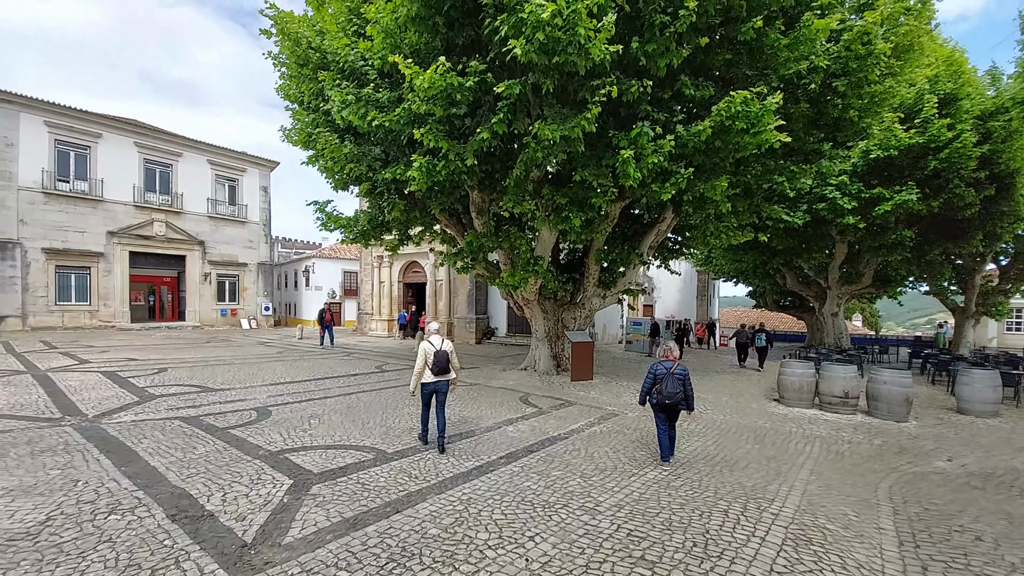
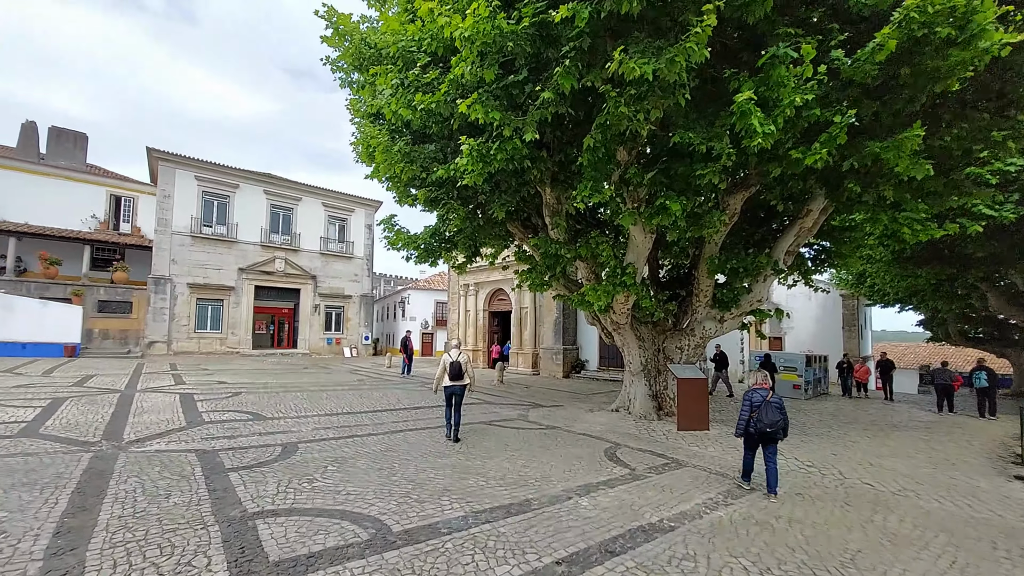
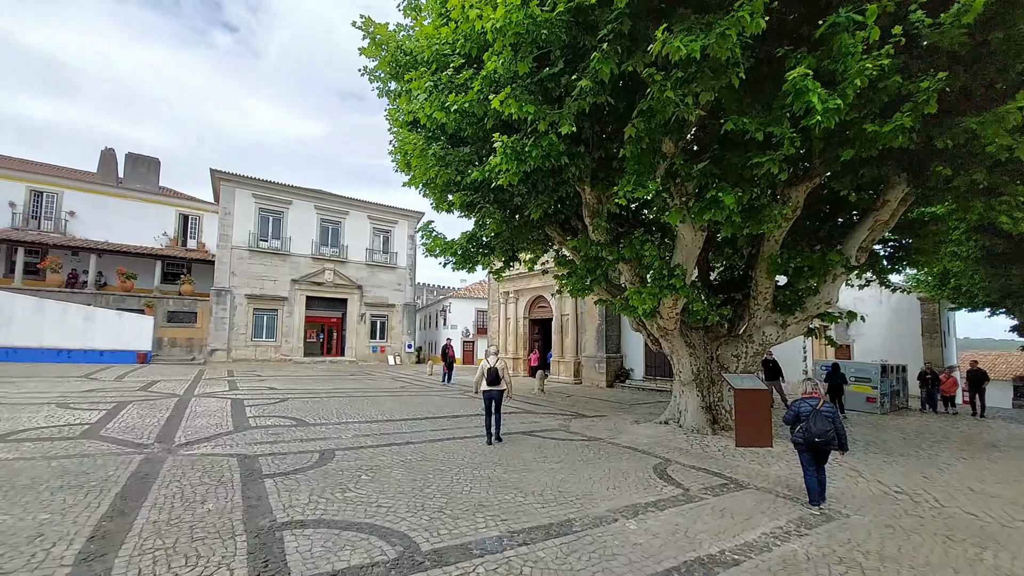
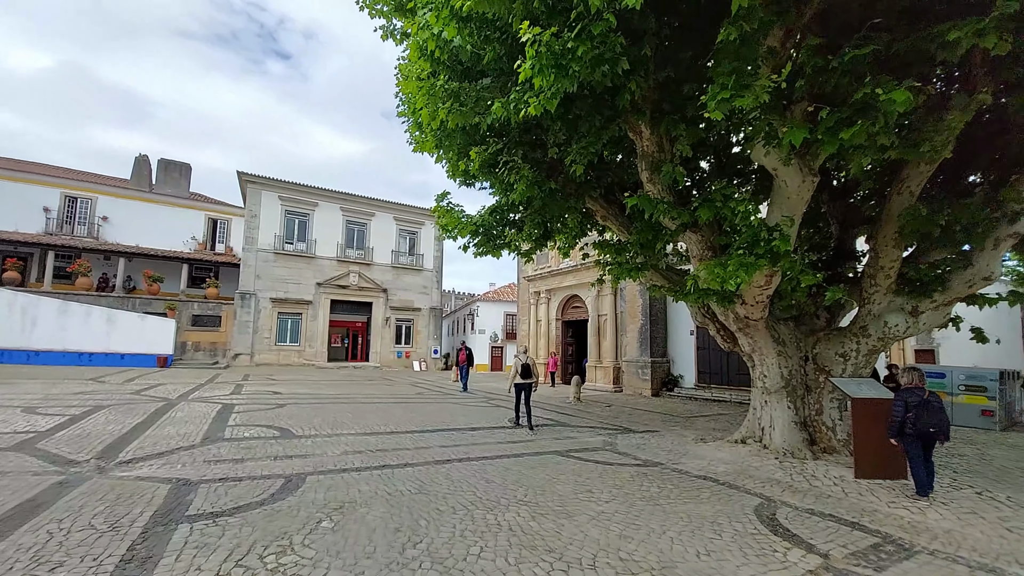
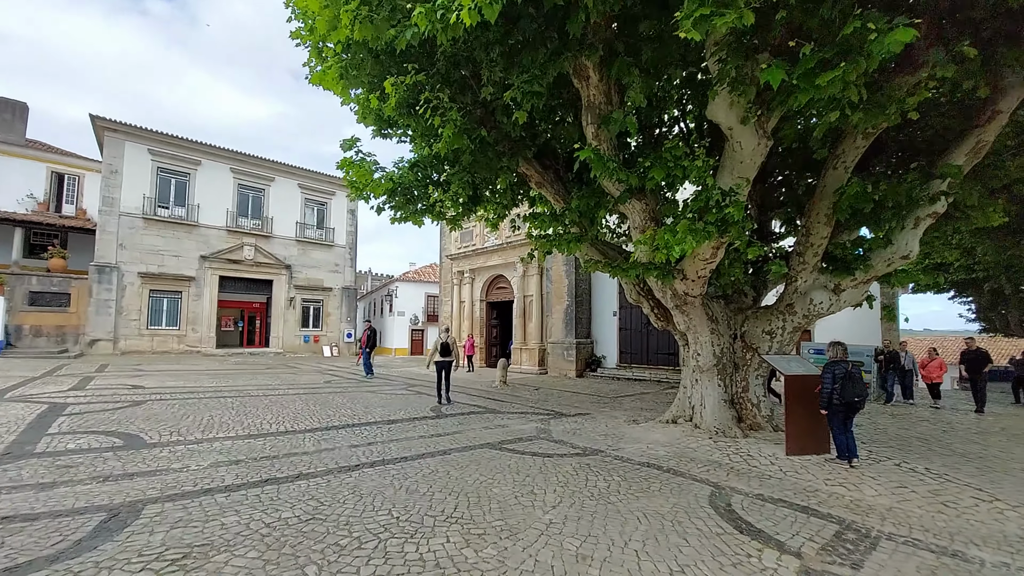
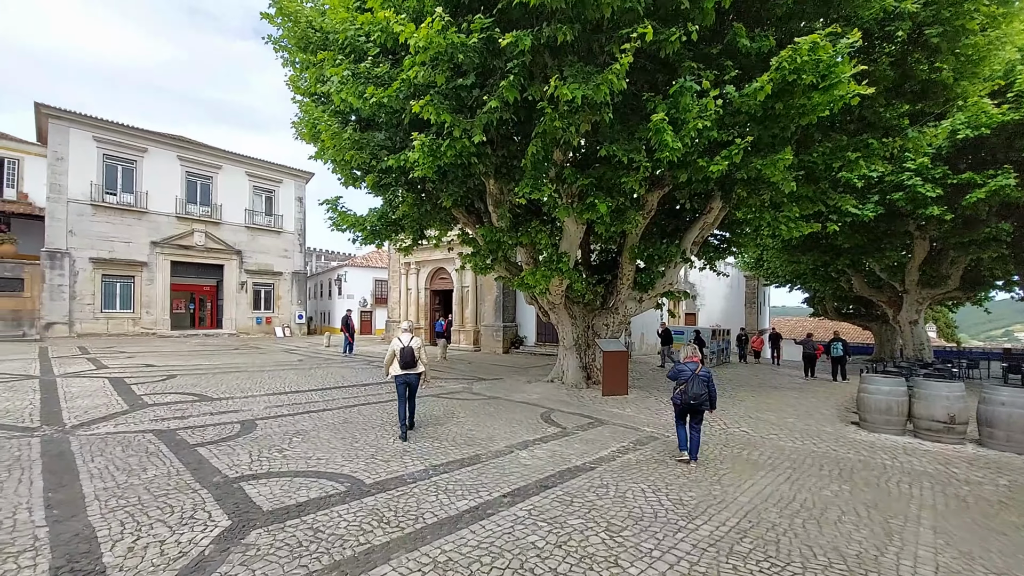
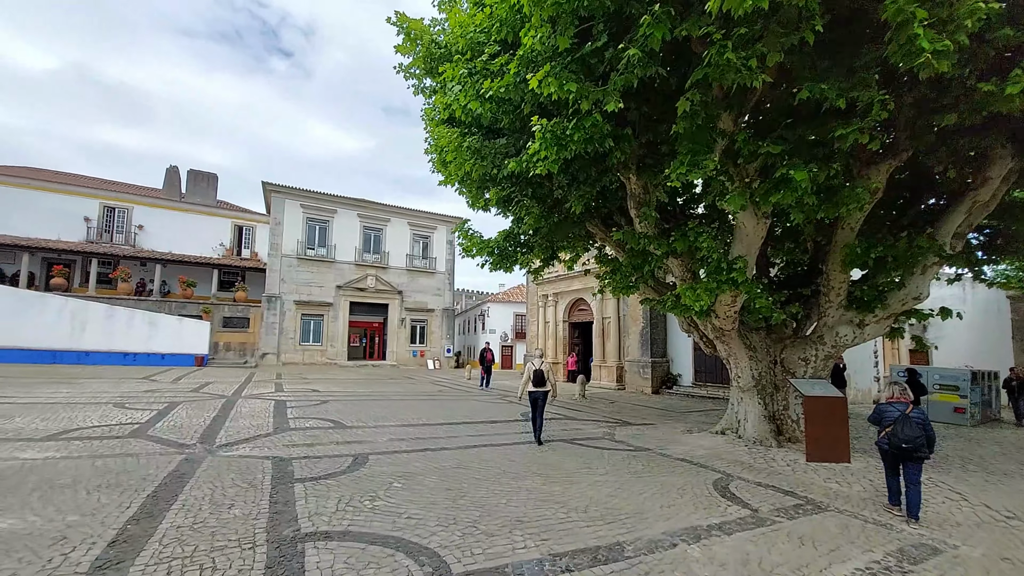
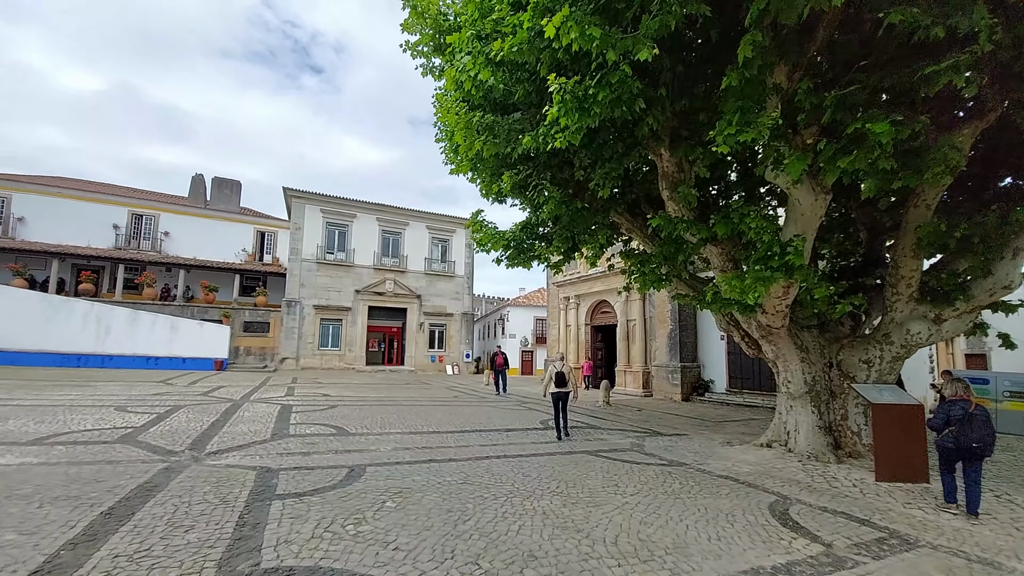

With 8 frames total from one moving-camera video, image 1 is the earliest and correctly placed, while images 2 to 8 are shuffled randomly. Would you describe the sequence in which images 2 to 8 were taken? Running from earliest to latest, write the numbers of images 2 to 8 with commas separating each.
6, 2, 3, 7, 8, 4, 5
